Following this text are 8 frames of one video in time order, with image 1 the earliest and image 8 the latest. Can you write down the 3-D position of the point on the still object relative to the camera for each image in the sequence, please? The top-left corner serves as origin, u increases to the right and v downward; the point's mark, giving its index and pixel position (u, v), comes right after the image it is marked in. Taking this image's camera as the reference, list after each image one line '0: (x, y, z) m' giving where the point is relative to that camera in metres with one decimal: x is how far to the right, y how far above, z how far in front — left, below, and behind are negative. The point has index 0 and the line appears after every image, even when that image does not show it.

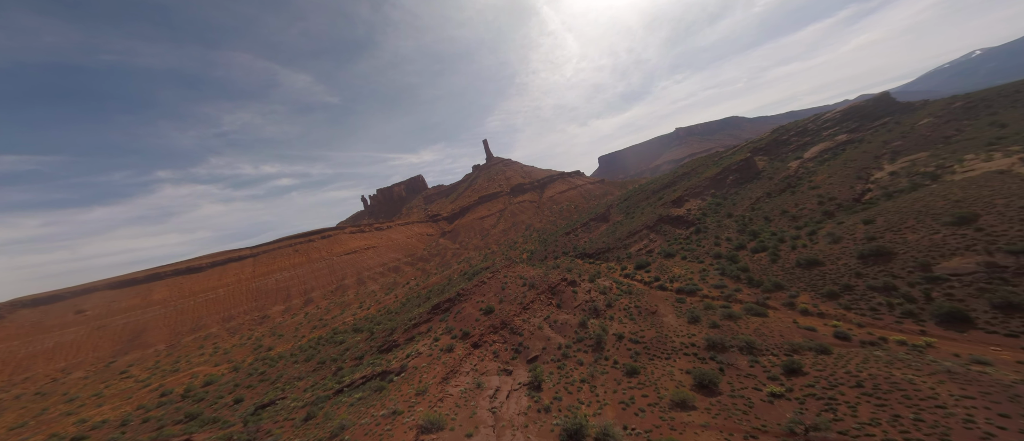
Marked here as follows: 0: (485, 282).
0: (-1.4, -3.8, +19.3) m
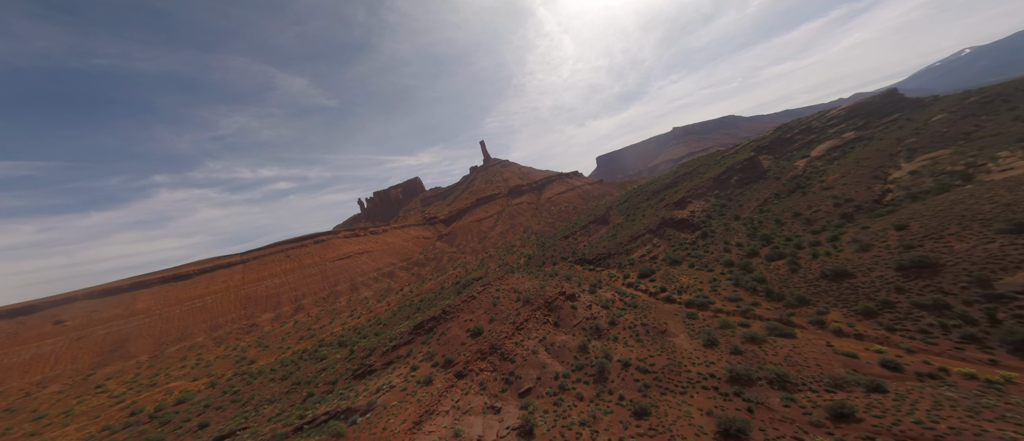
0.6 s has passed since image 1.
0: (-1.9, -4.2, +17.4) m
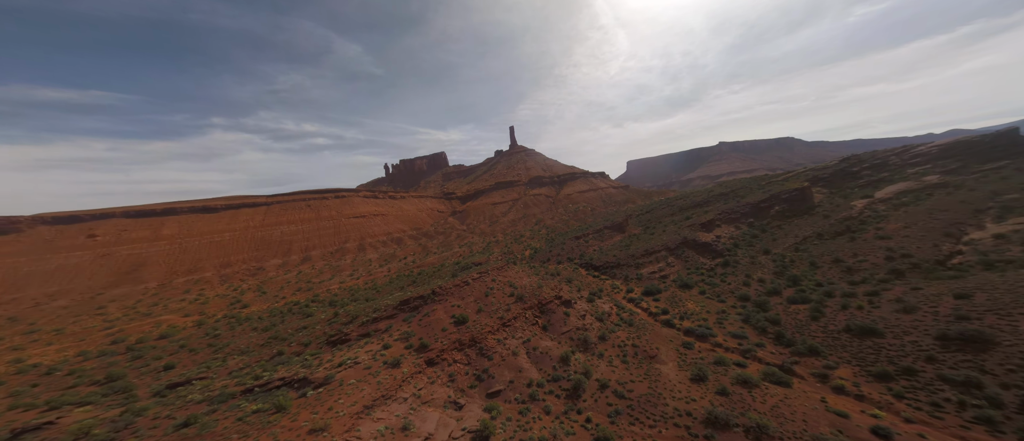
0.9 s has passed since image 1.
0: (-2.3, -3.4, +16.7) m
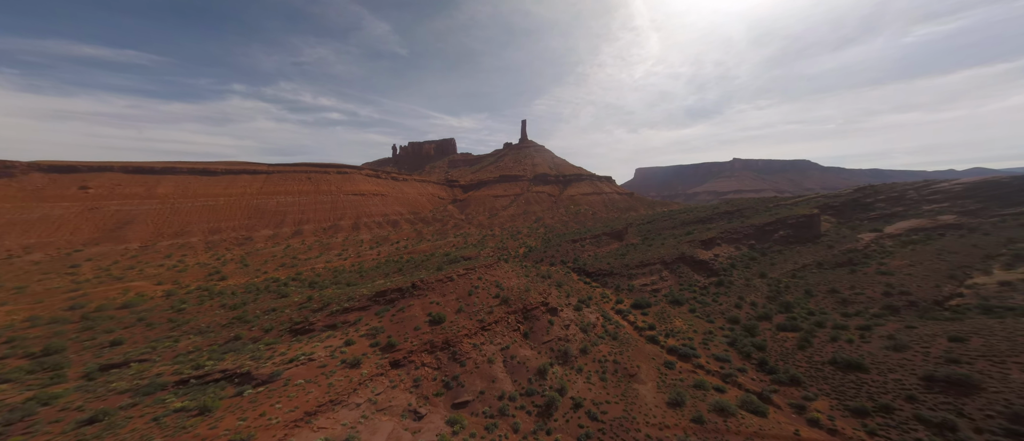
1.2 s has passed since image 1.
0: (-3.0, -3.0, +15.8) m
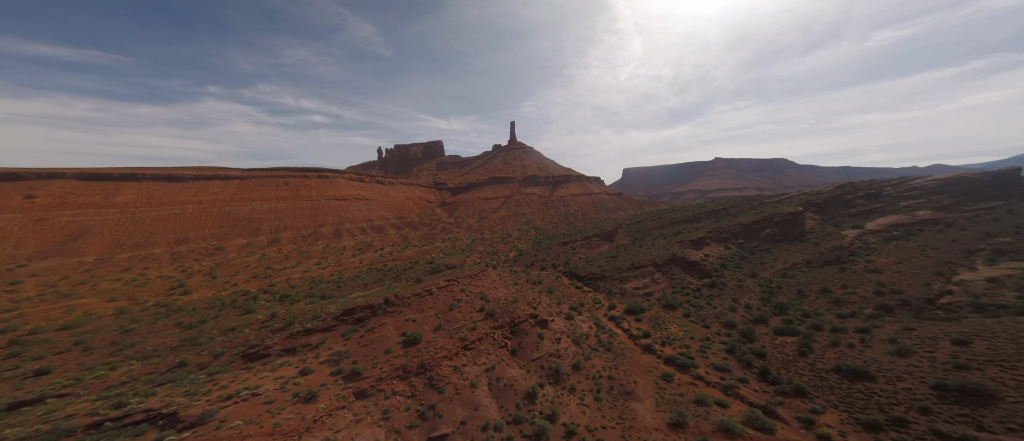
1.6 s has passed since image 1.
0: (-3.7, -3.3, +14.5) m
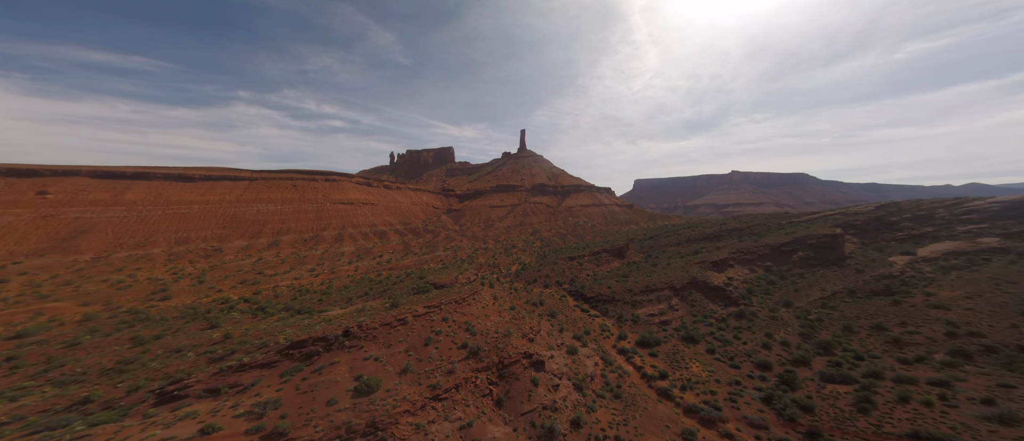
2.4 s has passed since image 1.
0: (-4.1, -3.8, +12.2) m
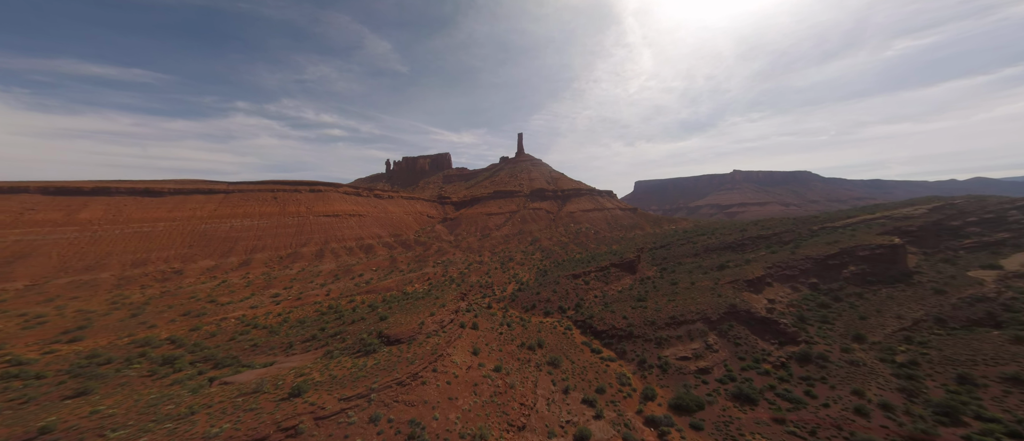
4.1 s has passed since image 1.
0: (-4.7, -4.9, +7.2) m
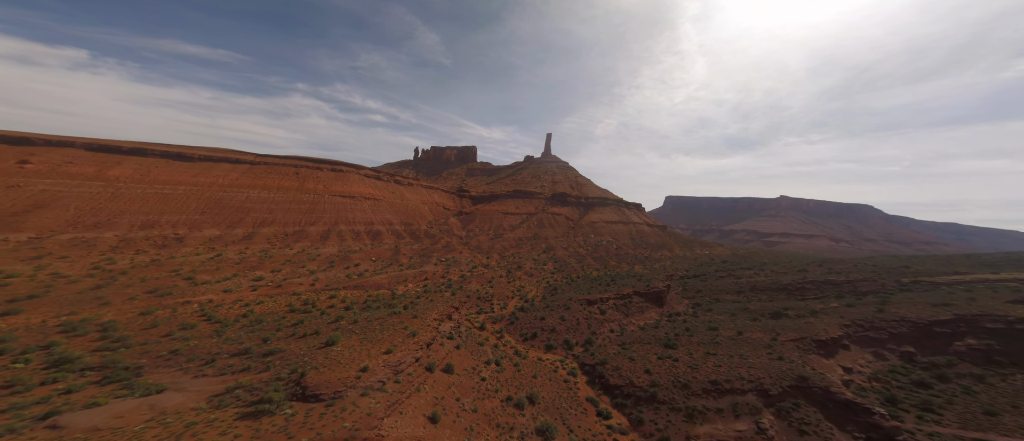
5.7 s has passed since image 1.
0: (-6.0, -4.8, +3.3) m
